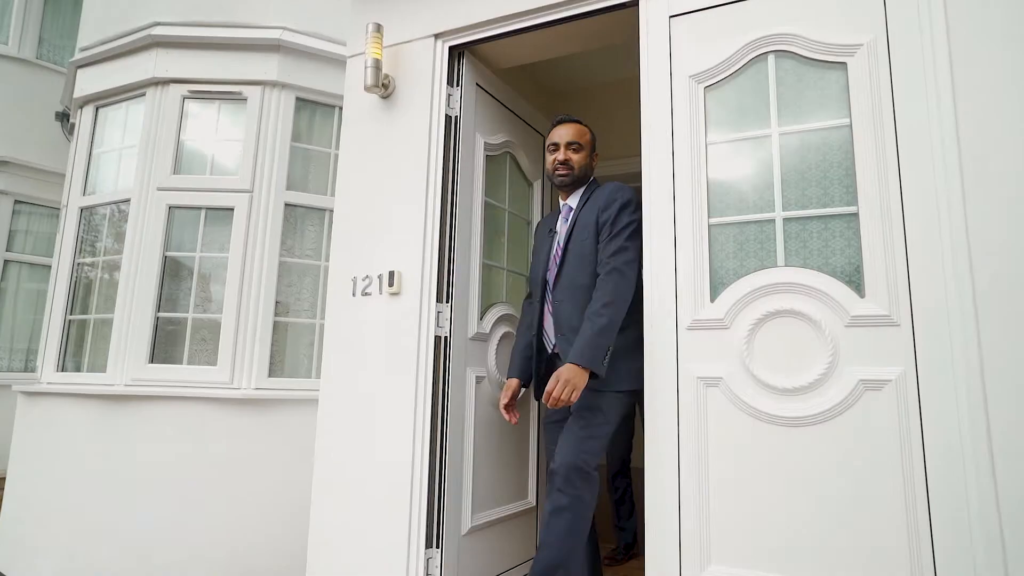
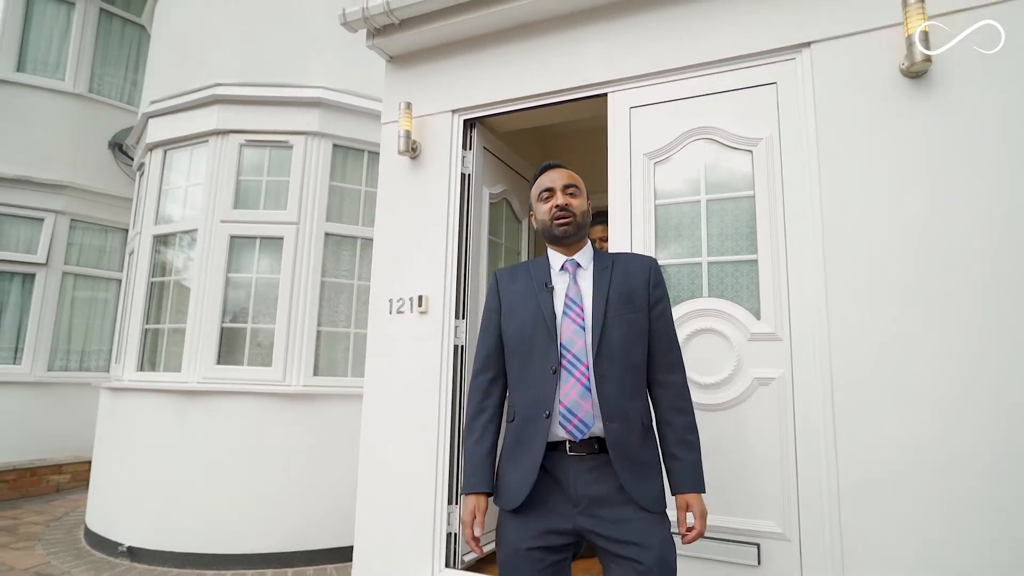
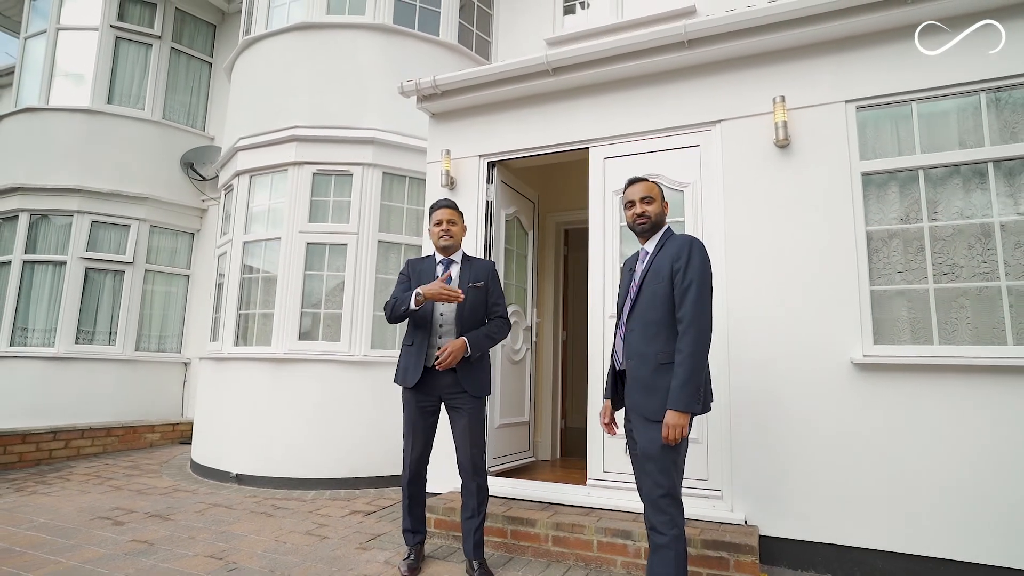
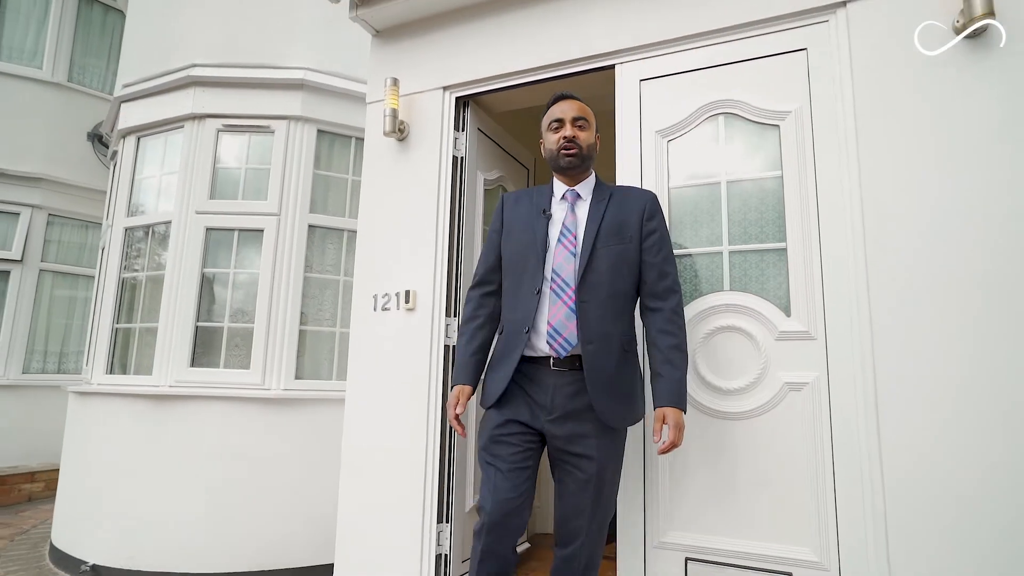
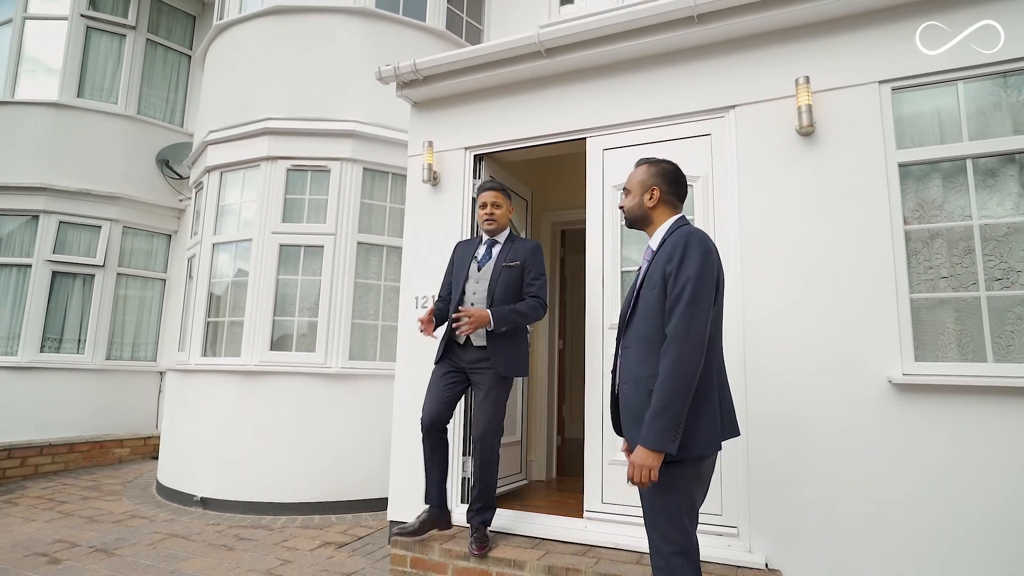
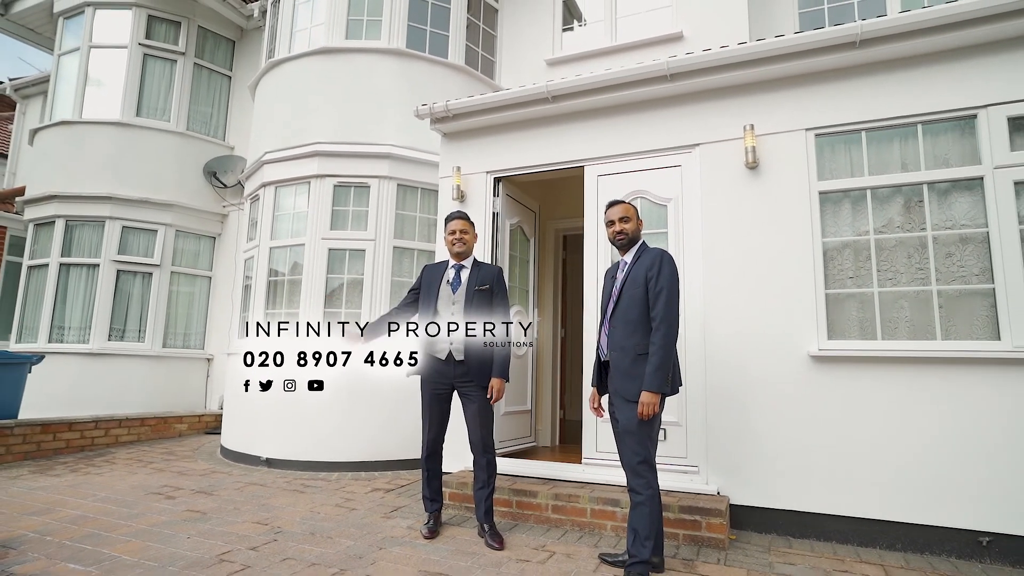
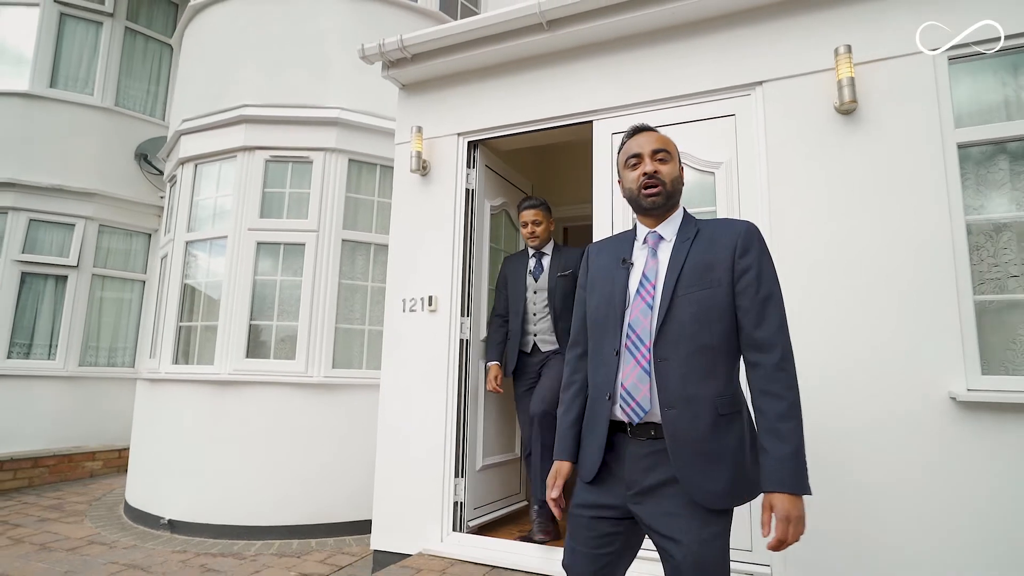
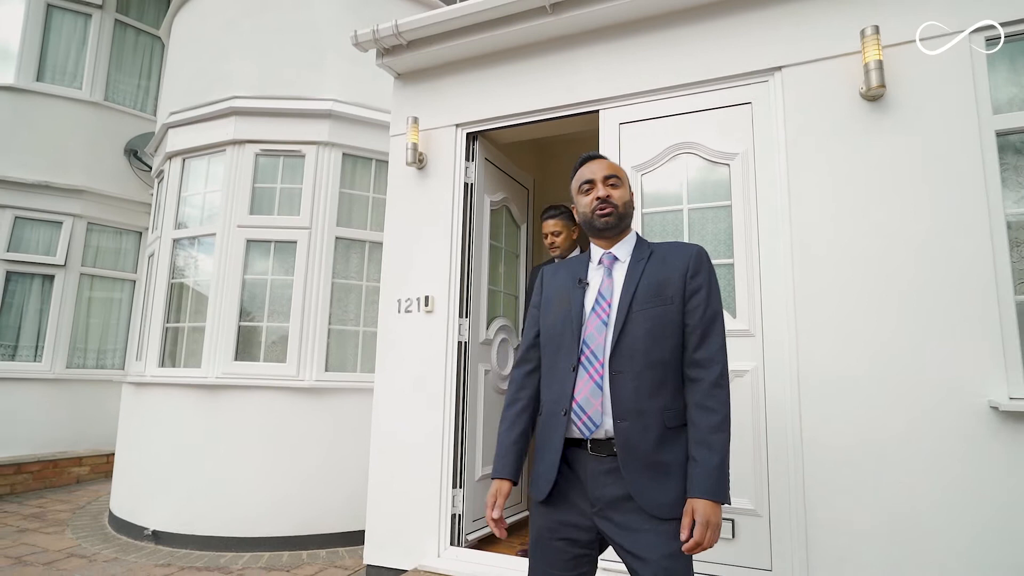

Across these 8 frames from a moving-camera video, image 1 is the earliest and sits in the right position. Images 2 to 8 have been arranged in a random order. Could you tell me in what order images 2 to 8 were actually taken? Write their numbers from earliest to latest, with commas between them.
4, 2, 8, 7, 5, 3, 6
